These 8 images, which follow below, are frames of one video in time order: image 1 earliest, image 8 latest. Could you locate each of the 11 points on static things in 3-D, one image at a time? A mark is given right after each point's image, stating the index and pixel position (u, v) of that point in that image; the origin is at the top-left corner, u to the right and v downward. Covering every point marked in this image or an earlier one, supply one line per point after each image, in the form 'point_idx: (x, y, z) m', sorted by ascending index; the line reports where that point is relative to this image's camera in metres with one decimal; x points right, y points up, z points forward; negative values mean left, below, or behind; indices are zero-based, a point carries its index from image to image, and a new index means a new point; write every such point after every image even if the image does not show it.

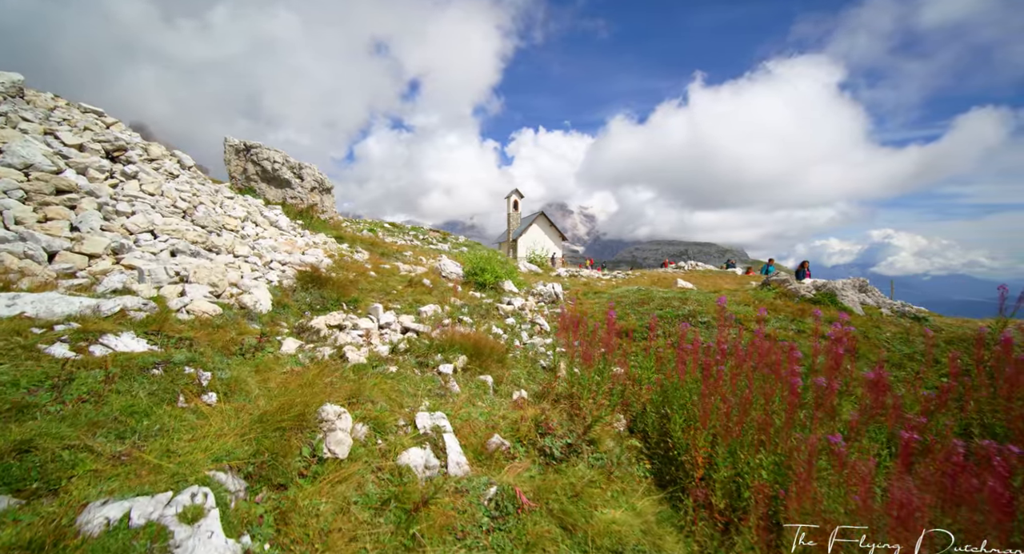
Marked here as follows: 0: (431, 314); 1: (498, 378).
0: (-1.7, -0.8, +9.2) m
1: (-0.2, -1.7, +7.4) m
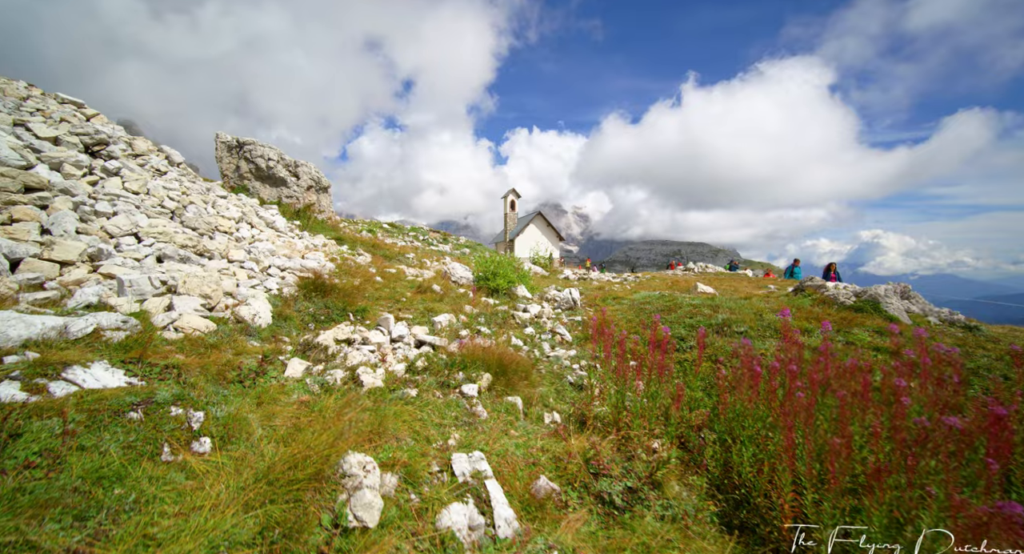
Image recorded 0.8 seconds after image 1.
0: (-1.3, -1.0, +8.4) m
1: (+0.2, -1.9, +6.6) m
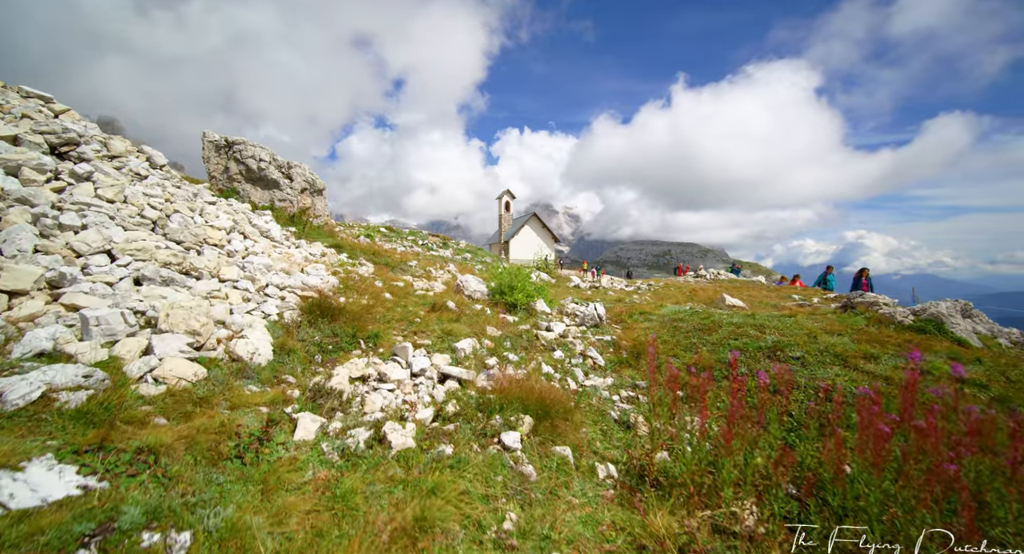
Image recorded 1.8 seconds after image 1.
0: (-0.7, -1.3, +7.4) m
1: (+0.8, -2.2, +5.7) m
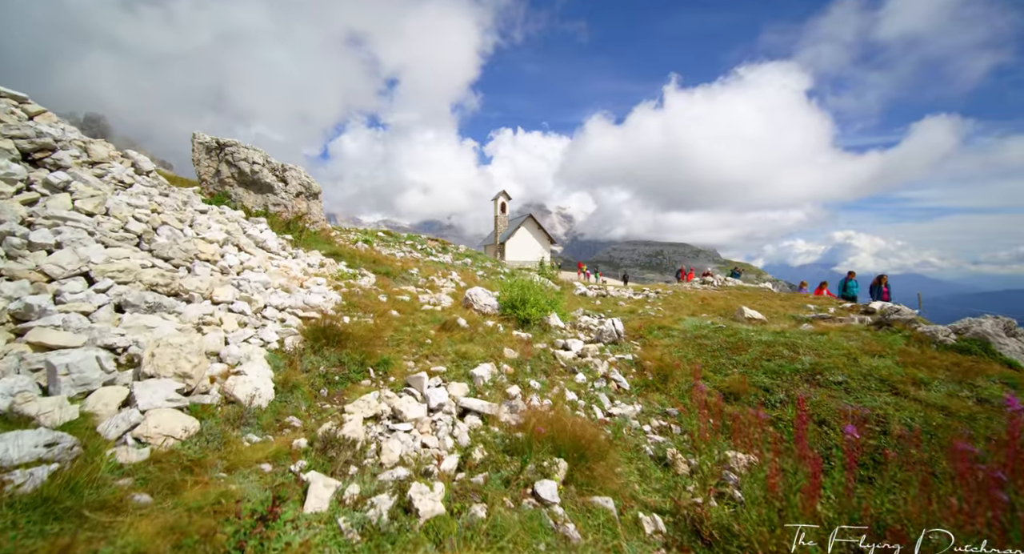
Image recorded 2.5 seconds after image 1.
0: (-0.3, -1.7, +6.8) m
1: (+1.2, -2.6, +5.0) m
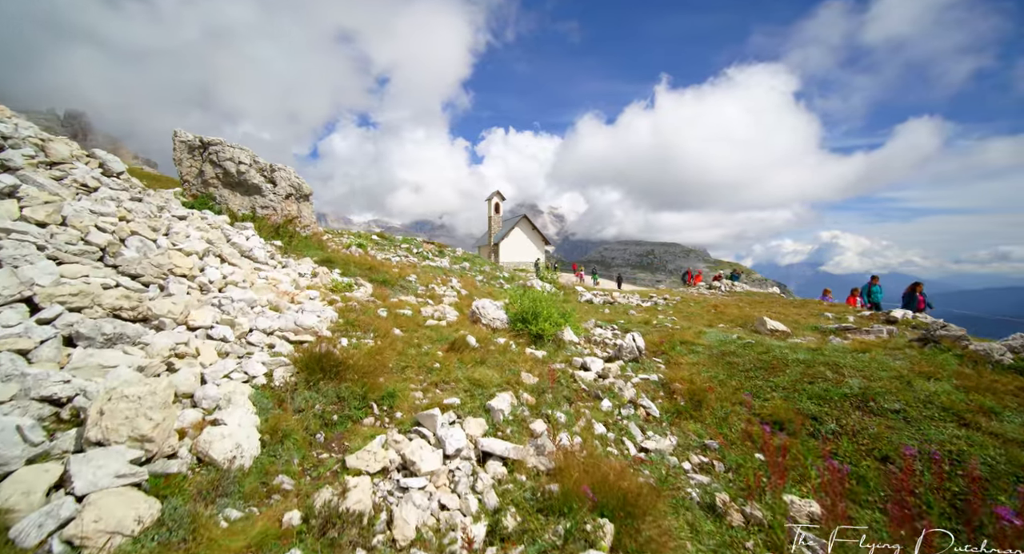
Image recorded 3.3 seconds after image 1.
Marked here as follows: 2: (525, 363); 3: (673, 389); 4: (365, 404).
0: (0.0, -1.9, +5.9) m
1: (+1.6, -2.8, +4.2) m
2: (+0.2, -1.6, +8.1) m
3: (+2.9, -2.0, +7.9) m
4: (-1.9, -1.6, +5.4) m
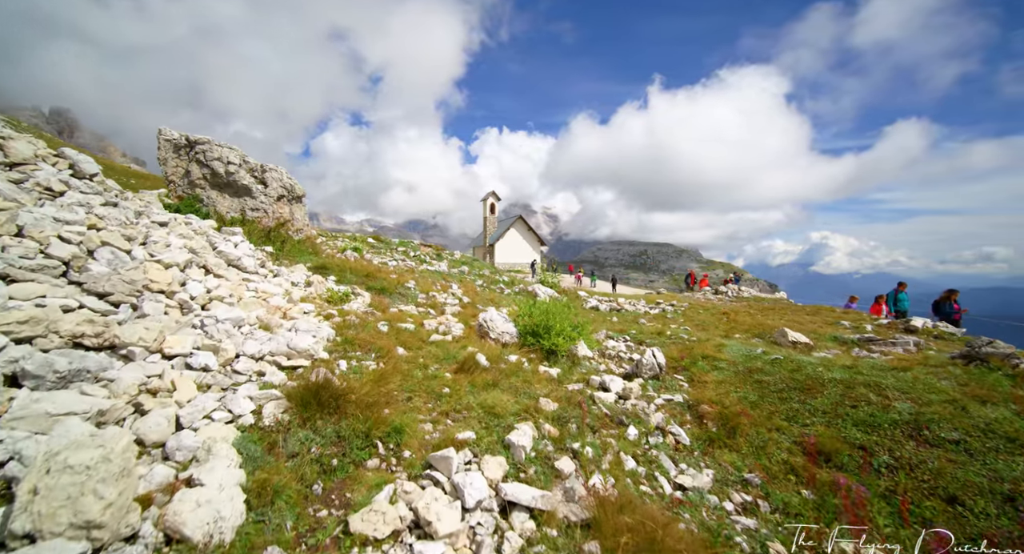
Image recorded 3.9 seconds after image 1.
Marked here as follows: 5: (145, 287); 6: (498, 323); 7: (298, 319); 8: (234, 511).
0: (+0.2, -2.1, +5.2) m
1: (+1.9, -3.0, +3.6) m
2: (+0.5, -1.8, +7.4) m
3: (+3.2, -2.3, +7.3) m
4: (-1.6, -1.8, +4.7) m
5: (-4.8, -0.1, +5.6) m
6: (-0.3, -1.0, +9.5) m
7: (-3.6, -0.7, +7.2) m
8: (-2.1, -1.7, +3.3) m
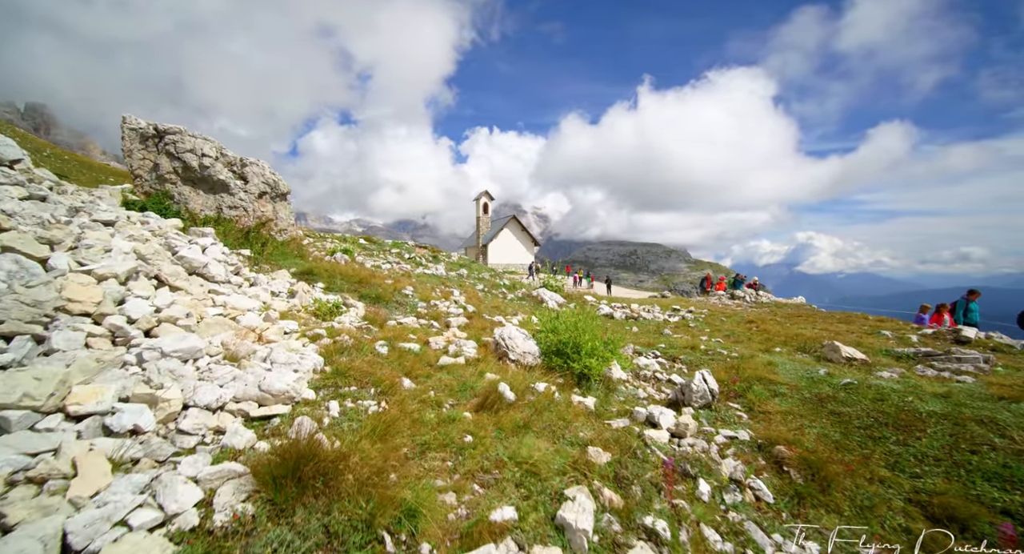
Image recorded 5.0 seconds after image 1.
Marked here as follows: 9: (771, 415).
0: (+0.8, -2.3, +3.8) m
1: (+2.4, -3.2, +2.2) m
2: (+0.9, -2.0, +6.0) m
3: (+3.6, -2.5, +5.9) m
4: (-1.1, -2.0, +3.3) m
5: (-4.3, -0.3, +4.1) m
6: (+0.1, -1.2, +8.0) m
7: (-3.1, -0.9, +5.7) m
8: (-1.6, -1.9, +1.8) m
9: (+4.2, -2.2, +7.0) m
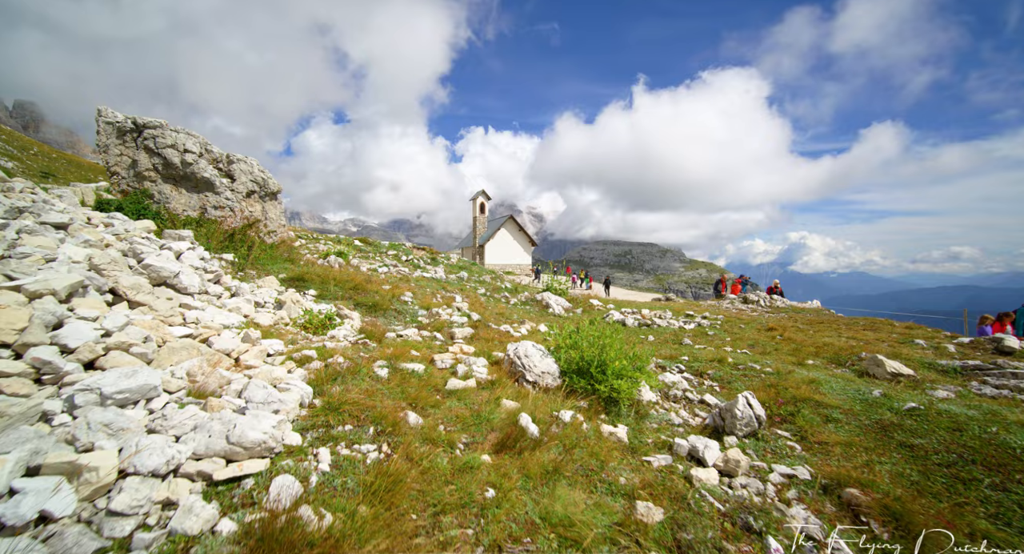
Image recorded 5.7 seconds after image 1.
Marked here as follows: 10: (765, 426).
0: (+1.1, -2.5, +2.9) m
1: (+2.7, -3.4, +1.3) m
2: (+1.2, -2.2, +5.0) m
3: (+3.9, -2.6, +5.0) m
4: (-0.7, -2.2, +2.3) m
5: (-4.0, -0.5, +3.1) m
6: (+0.4, -1.3, +7.1) m
7: (-2.8, -1.0, +4.7) m
8: (-1.2, -2.1, +0.8) m
9: (+4.5, -2.3, +6.1) m
10: (+3.9, -2.3, +6.6) m
